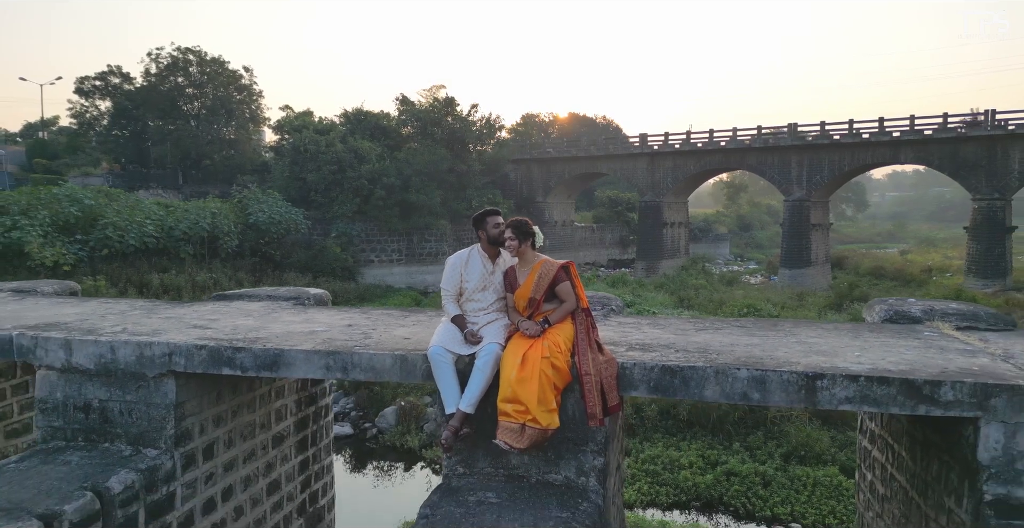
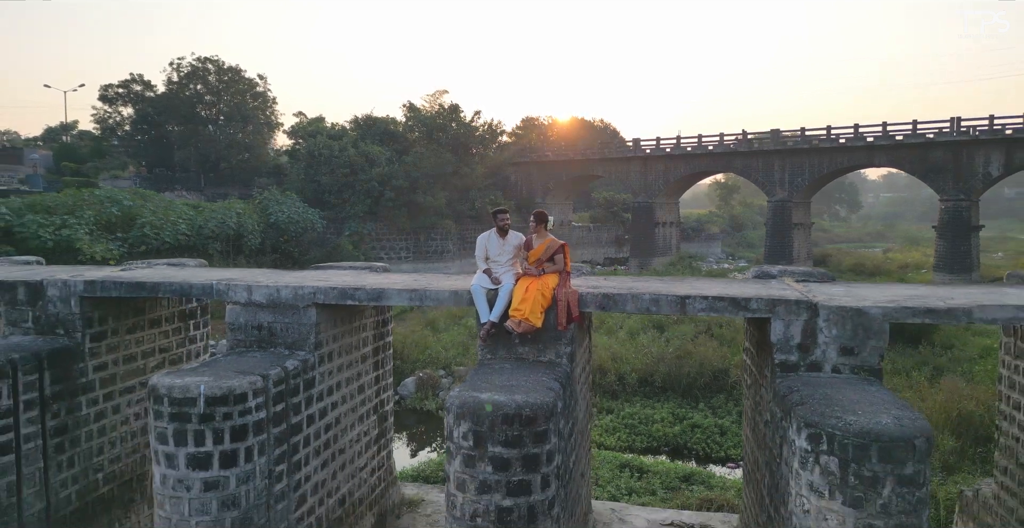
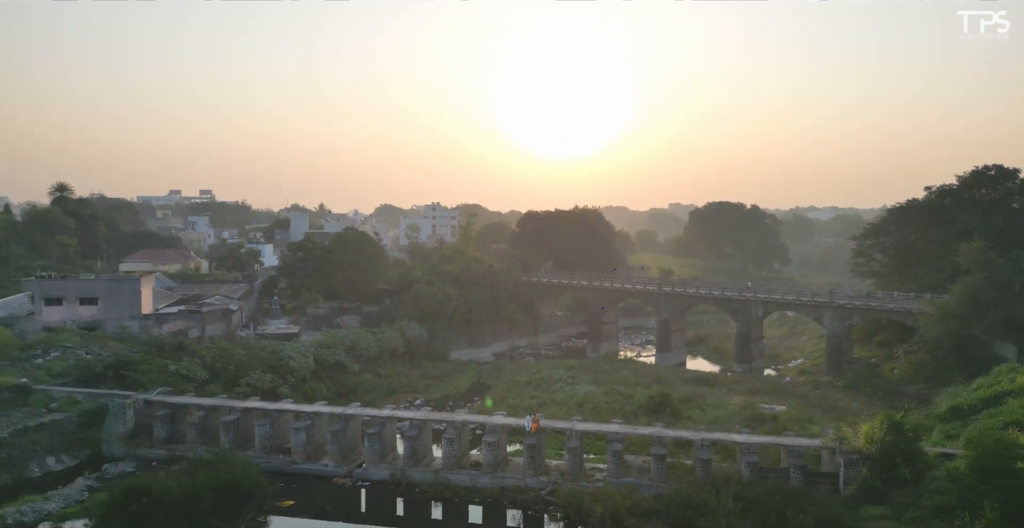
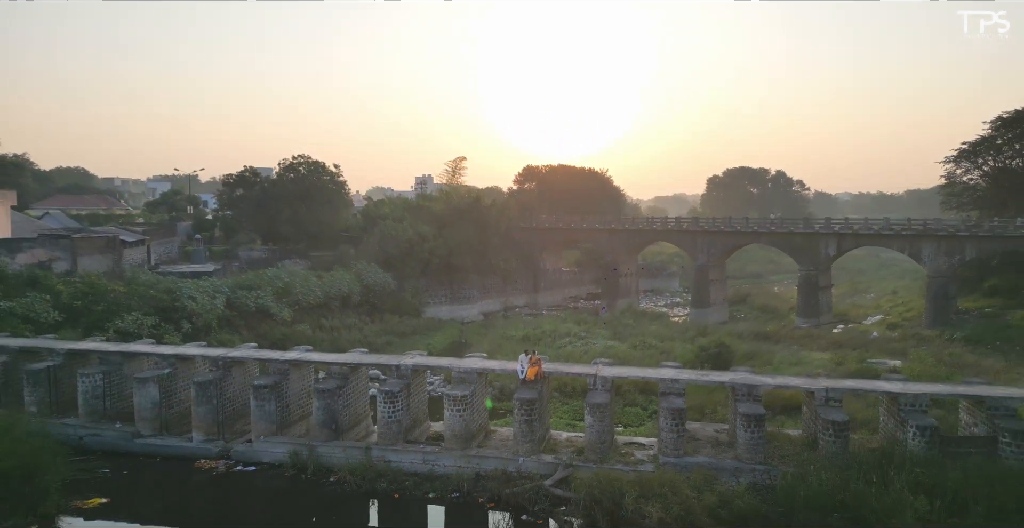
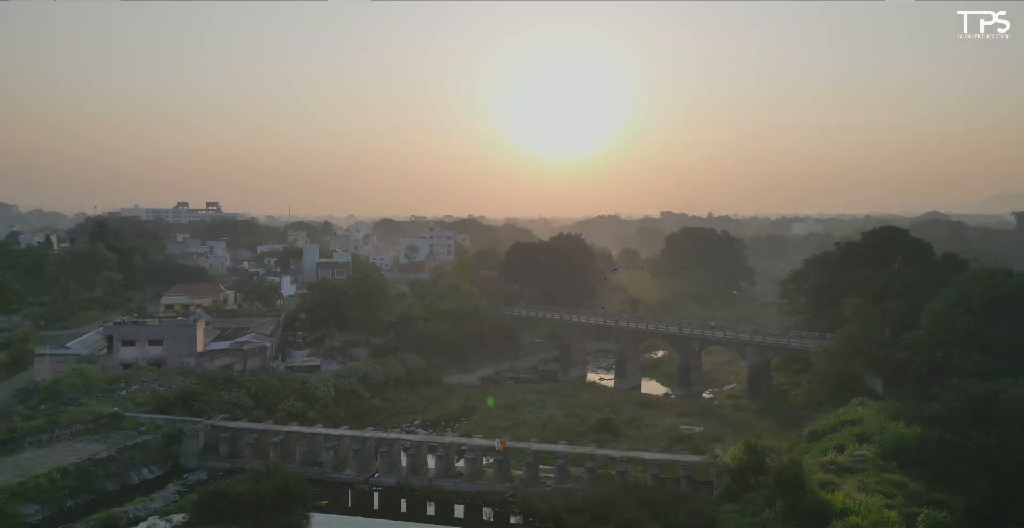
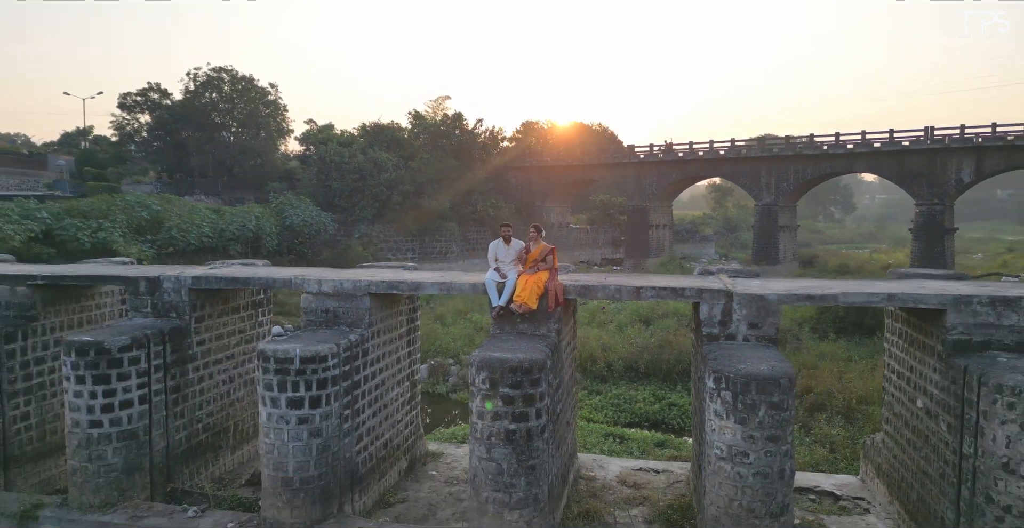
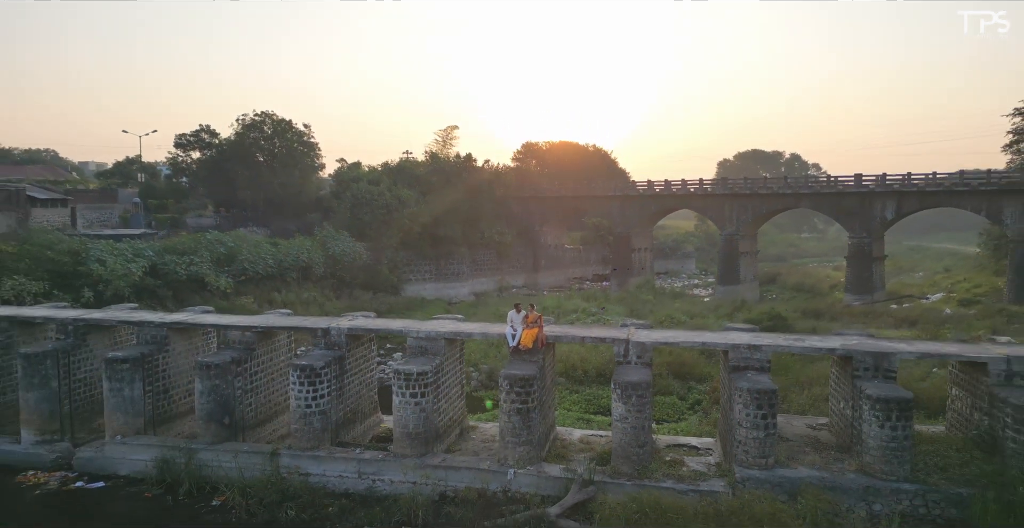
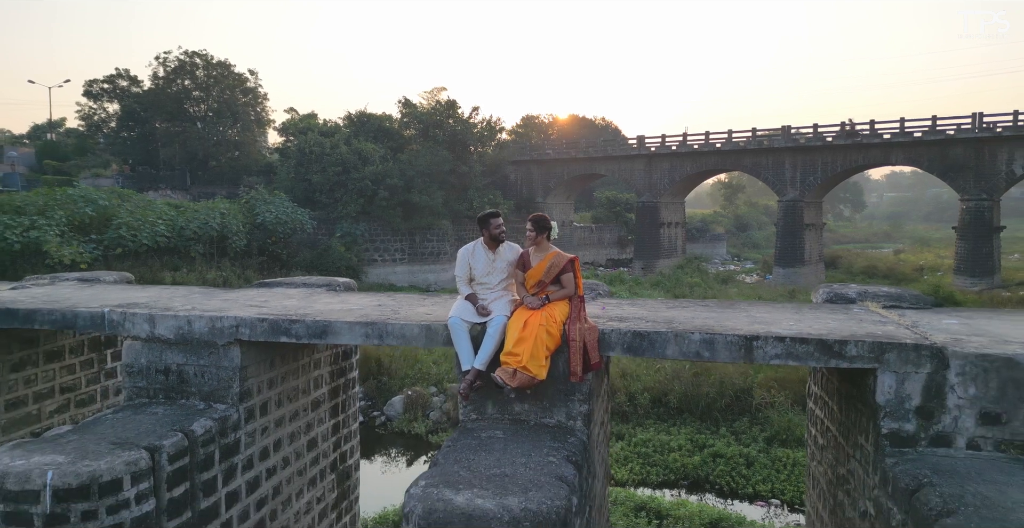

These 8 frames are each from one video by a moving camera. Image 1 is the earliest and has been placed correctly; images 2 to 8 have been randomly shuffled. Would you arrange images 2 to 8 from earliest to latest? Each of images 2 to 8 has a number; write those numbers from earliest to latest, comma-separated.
8, 2, 6, 7, 4, 3, 5
